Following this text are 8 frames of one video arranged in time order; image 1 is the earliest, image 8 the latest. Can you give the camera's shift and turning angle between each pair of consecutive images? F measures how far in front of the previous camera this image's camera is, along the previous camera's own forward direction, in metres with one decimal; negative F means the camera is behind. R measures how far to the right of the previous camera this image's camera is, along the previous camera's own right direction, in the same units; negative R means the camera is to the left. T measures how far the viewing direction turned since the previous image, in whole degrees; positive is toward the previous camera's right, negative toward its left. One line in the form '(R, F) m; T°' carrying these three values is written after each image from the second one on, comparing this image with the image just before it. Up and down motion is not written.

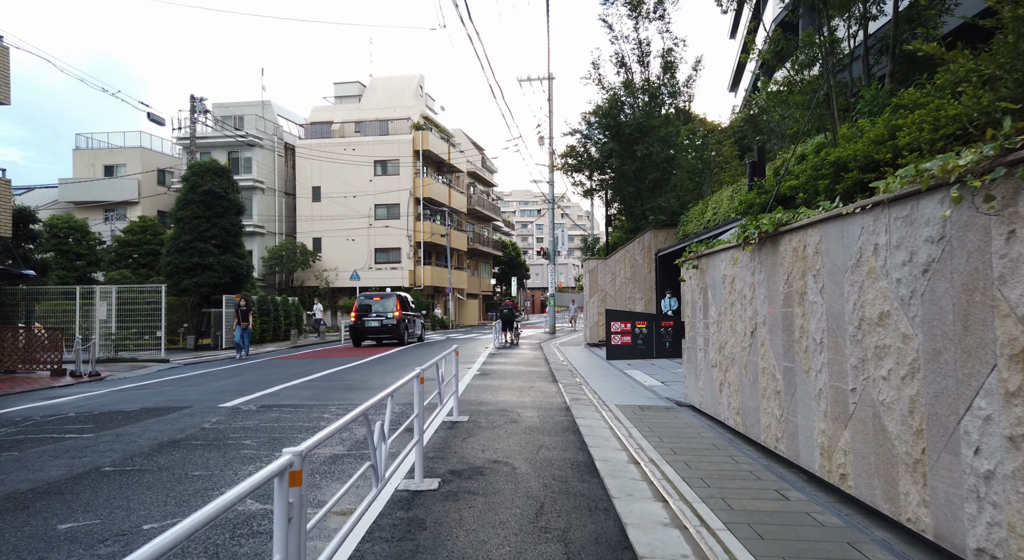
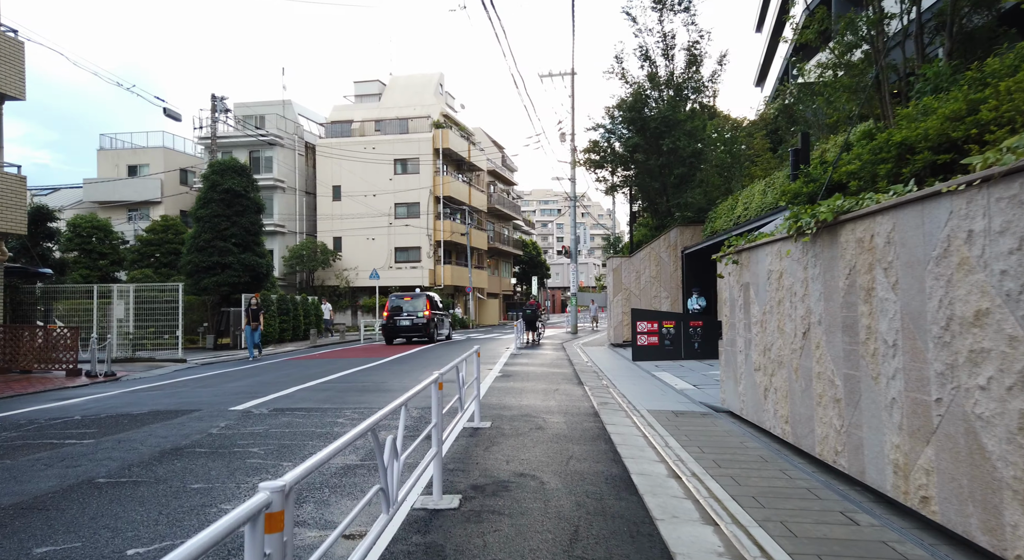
(-0.1, +0.5) m; -2°
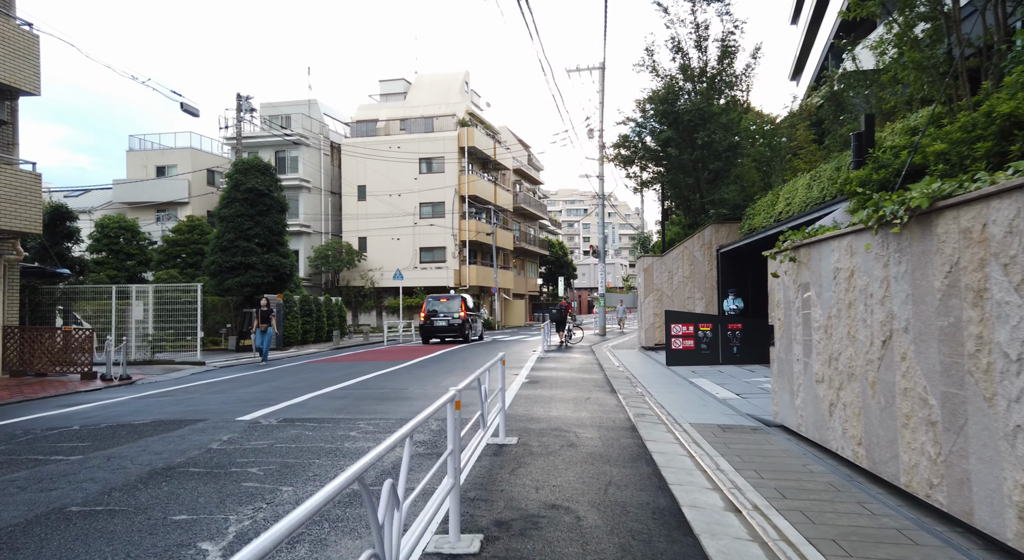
(0.0, +0.8) m; -2°
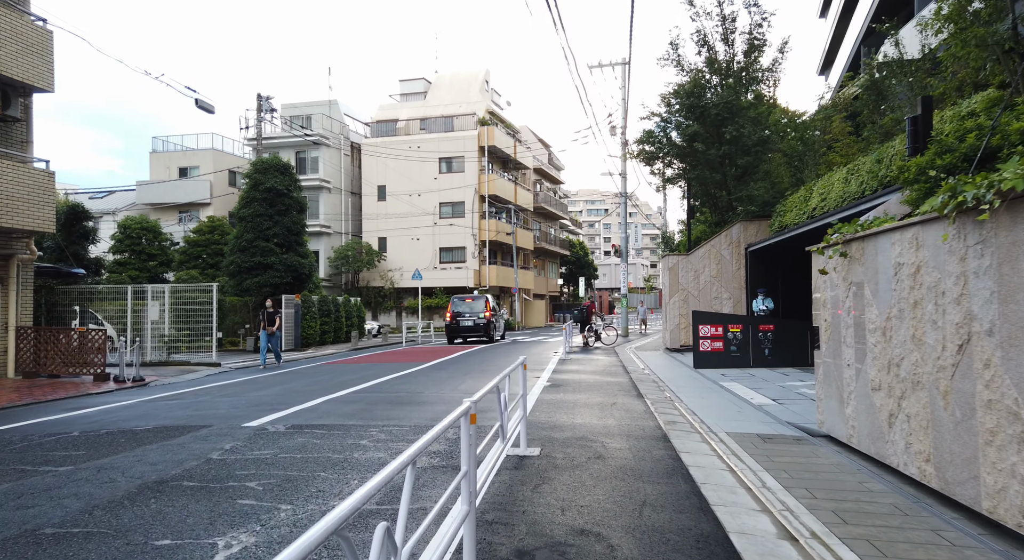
(0.0, +0.5) m; -2°
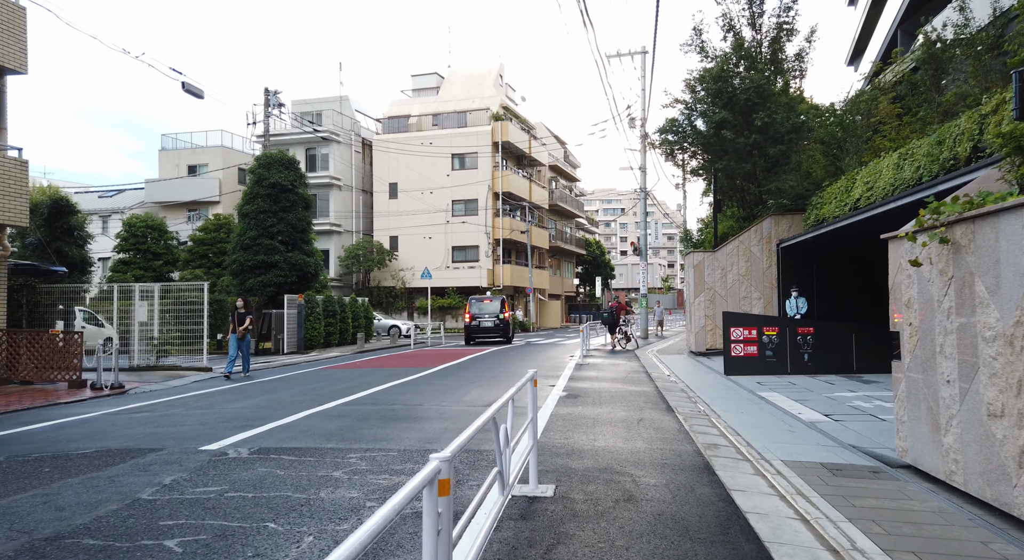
(+0.1, +1.3) m; -1°
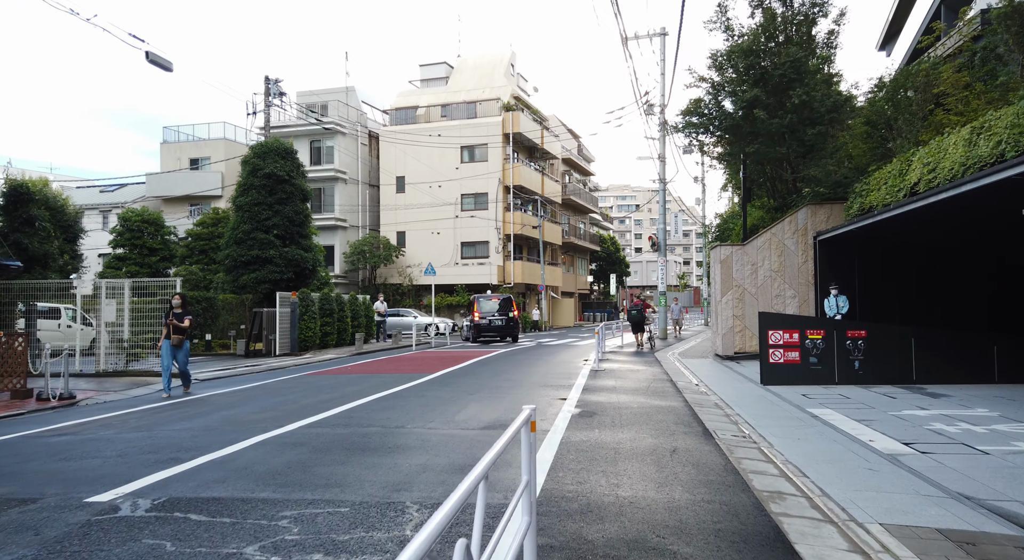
(+0.1, +1.7) m; -1°
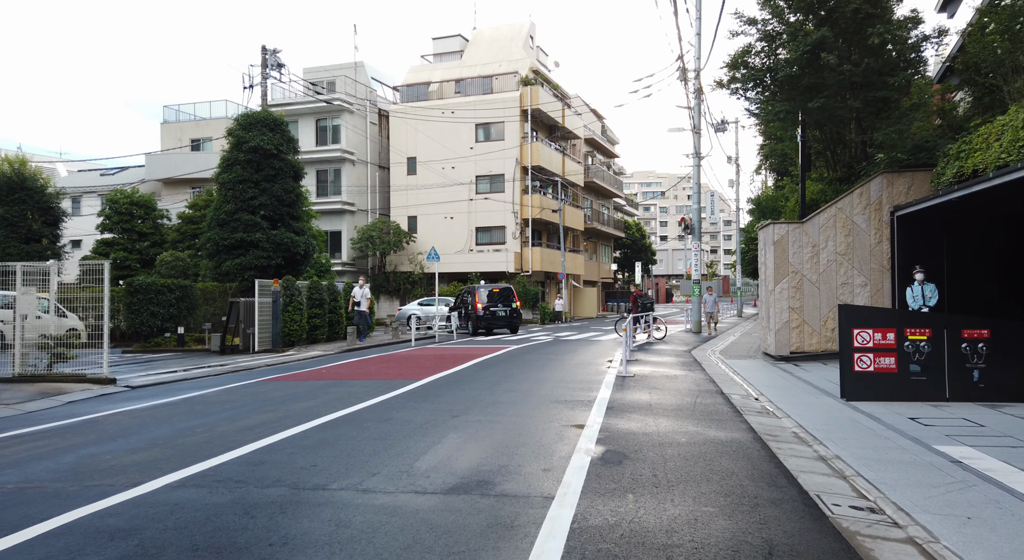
(+0.3, +2.9) m; -2°
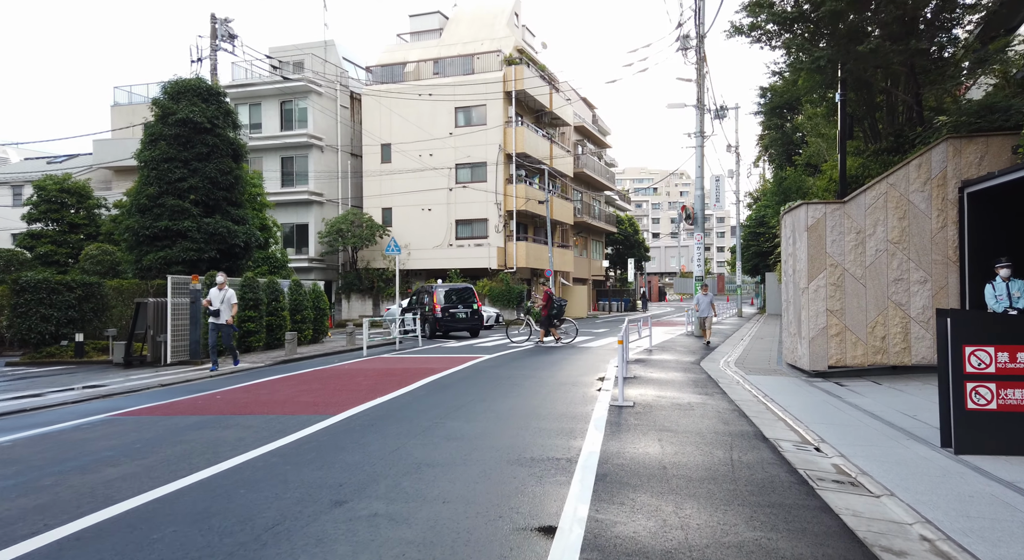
(+0.5, +3.2) m; +1°
